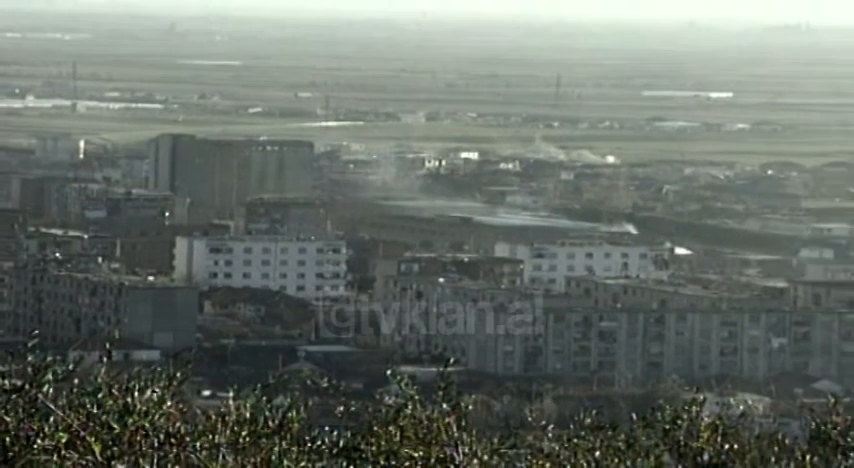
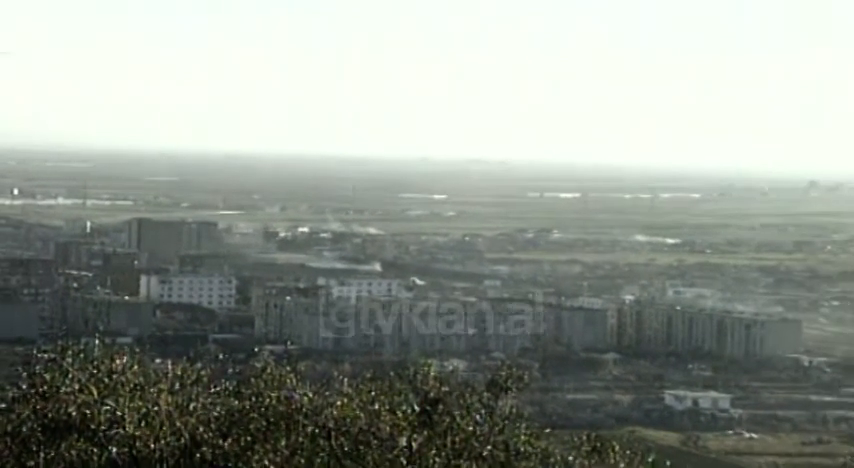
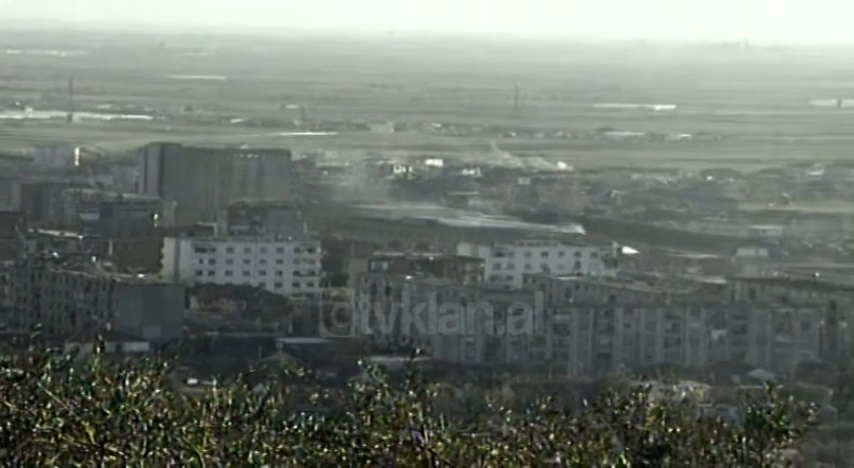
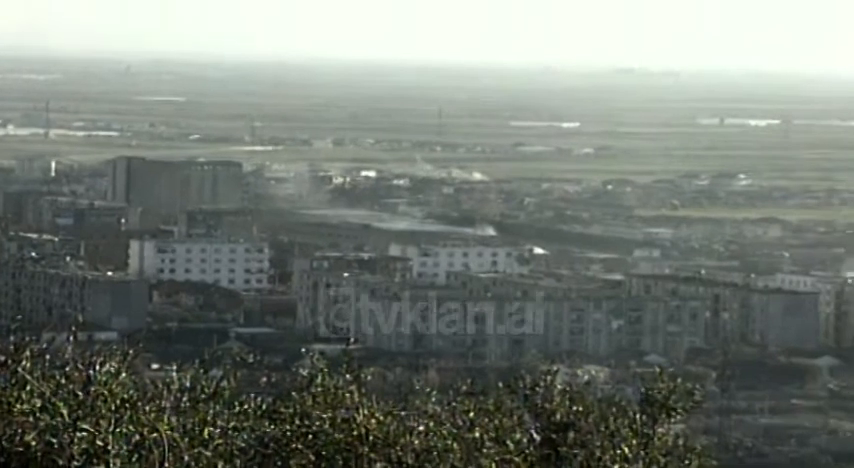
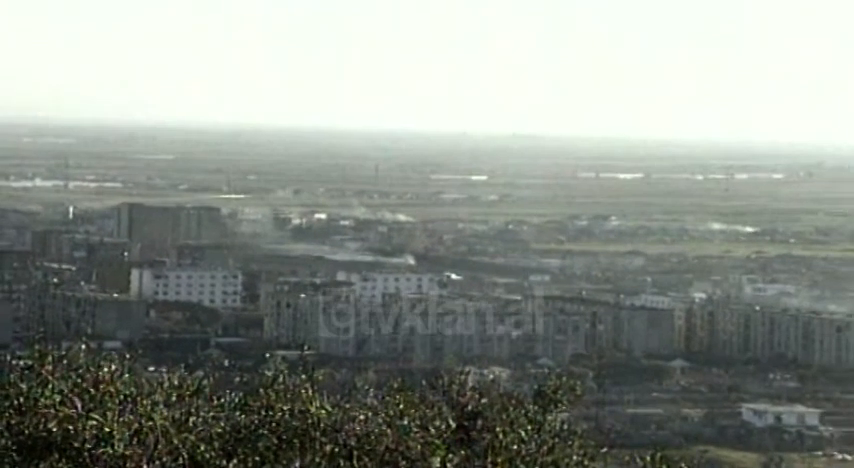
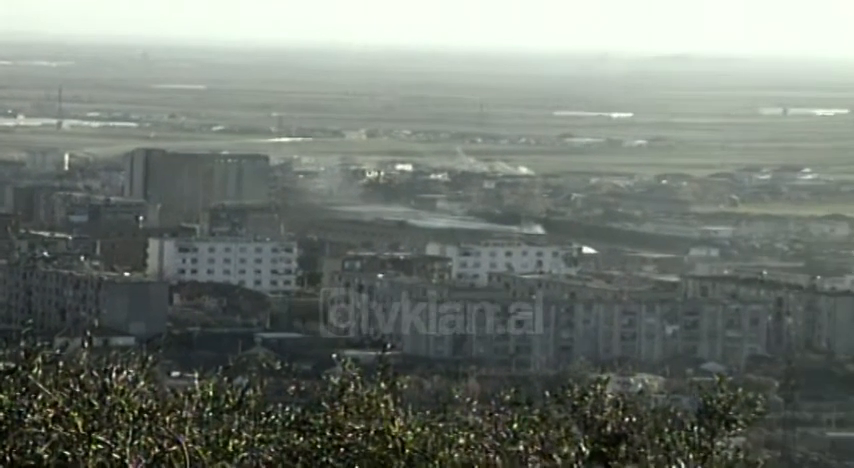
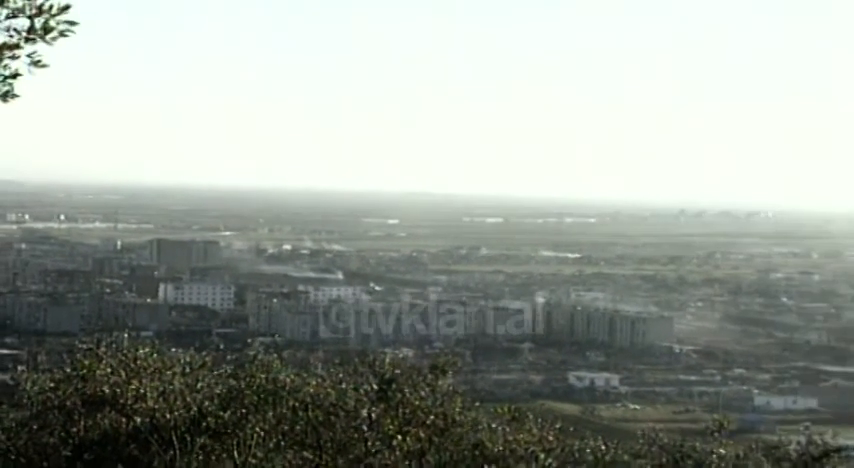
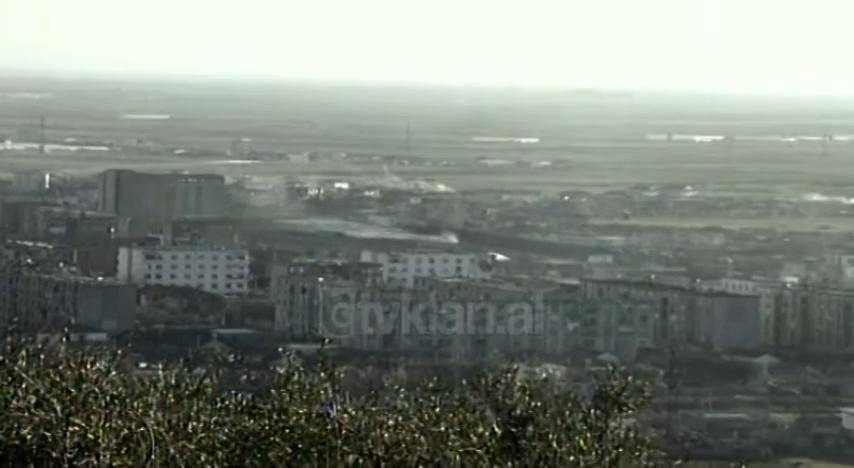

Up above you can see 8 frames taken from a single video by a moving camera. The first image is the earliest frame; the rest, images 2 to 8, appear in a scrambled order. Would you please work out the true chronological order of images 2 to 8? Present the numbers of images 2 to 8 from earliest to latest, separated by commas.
3, 6, 4, 8, 5, 2, 7
